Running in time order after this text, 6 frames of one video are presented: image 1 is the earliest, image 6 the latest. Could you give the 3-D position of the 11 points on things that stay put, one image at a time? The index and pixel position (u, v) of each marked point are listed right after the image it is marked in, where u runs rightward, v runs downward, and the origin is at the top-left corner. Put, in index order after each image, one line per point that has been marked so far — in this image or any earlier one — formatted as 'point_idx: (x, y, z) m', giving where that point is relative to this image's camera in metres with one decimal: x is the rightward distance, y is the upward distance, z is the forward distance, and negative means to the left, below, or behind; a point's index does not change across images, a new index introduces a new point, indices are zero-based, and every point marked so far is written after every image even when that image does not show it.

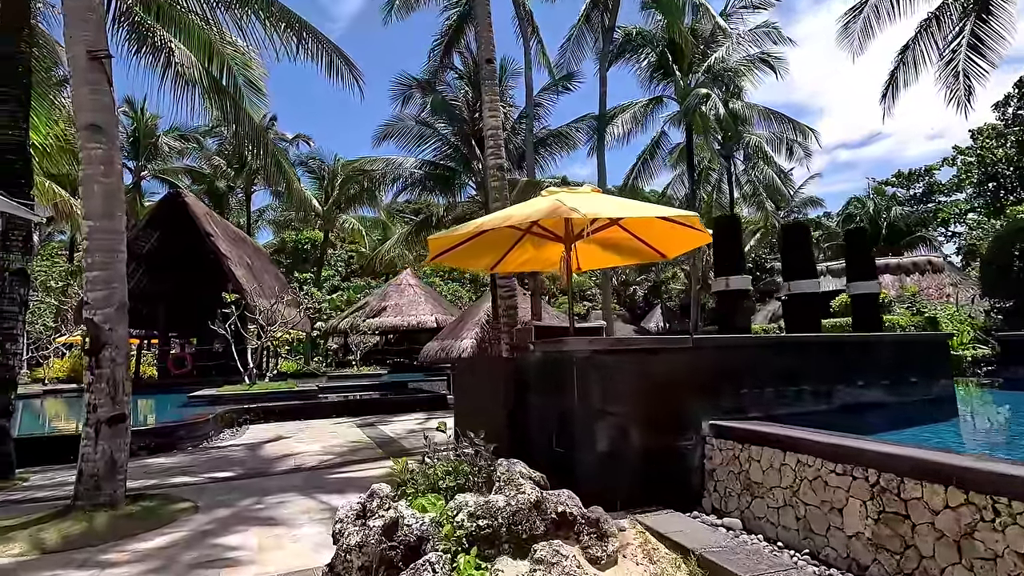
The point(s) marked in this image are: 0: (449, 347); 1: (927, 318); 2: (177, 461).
0: (-2.1, -1.8, +17.0) m
1: (+9.8, -0.7, +12.6) m
2: (-3.9, -2.0, +6.3) m
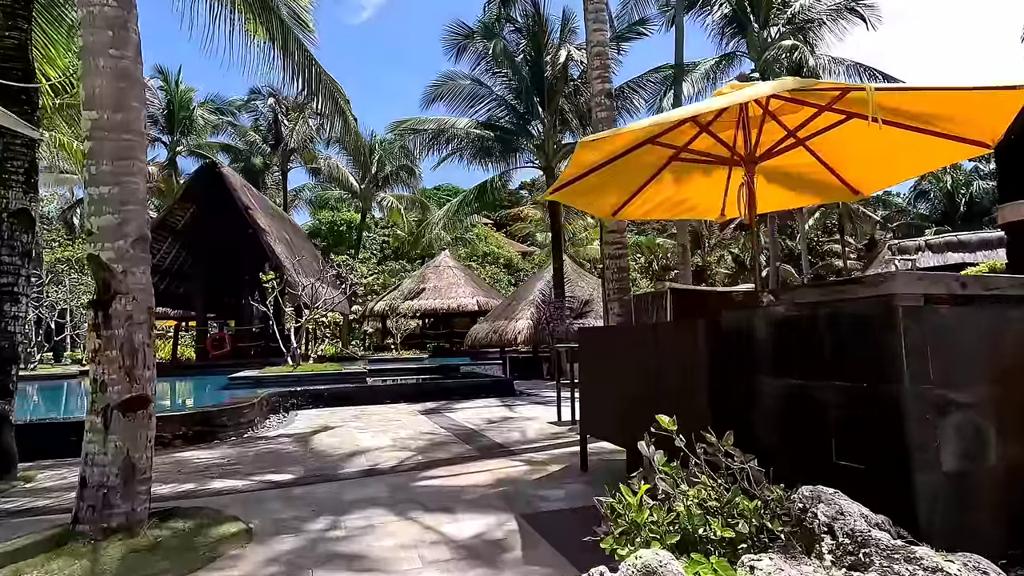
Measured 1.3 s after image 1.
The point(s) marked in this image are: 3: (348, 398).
0: (-0.4, -1.1, +15.6) m
1: (+11.2, -0.1, +10.7) m
2: (-2.7, -1.6, +5.0) m
3: (-2.8, -1.9, +9.2) m
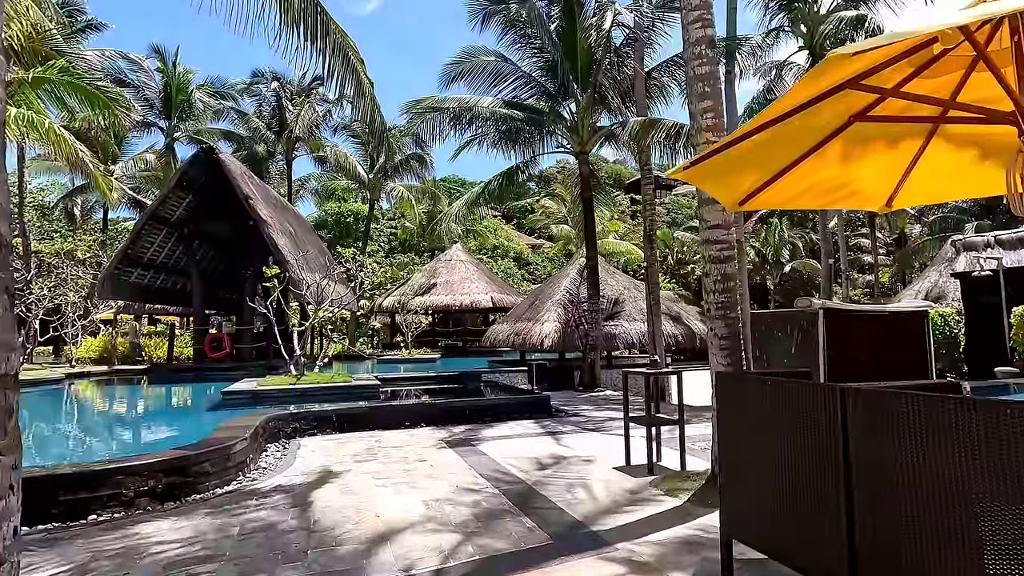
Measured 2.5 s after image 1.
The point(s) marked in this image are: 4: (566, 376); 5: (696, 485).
0: (+0.3, -1.1, +14.2) m
1: (+11.9, -0.2, +9.1) m
2: (-2.2, -1.7, +3.7) m
3: (-2.2, -1.9, +7.8) m
4: (+1.3, -2.1, +13.0) m
5: (+1.6, -1.7, +4.6) m
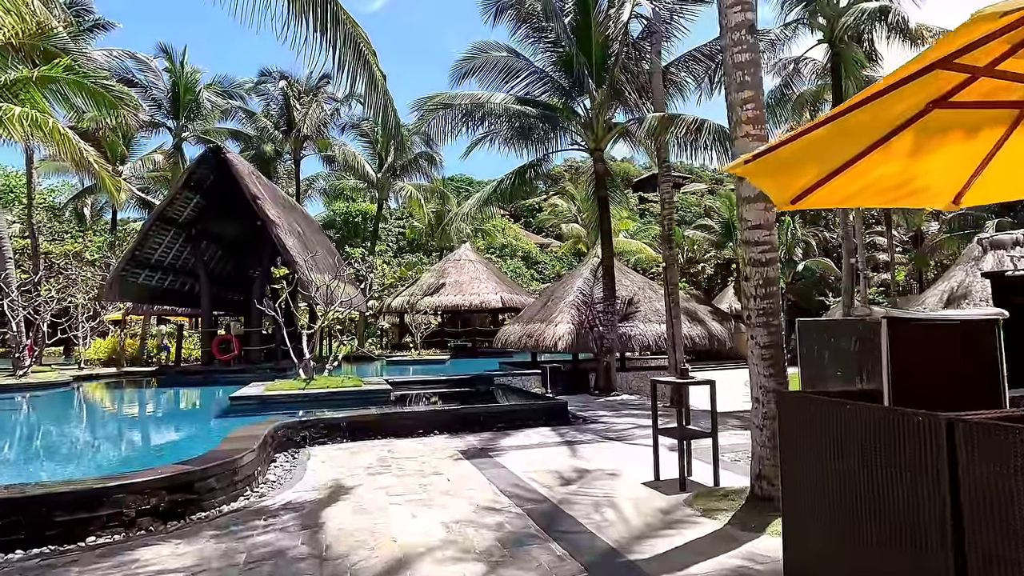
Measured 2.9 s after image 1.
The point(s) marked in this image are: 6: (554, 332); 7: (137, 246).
0: (+0.6, -1.1, +13.9) m
1: (+12.1, -0.2, +8.7) m
2: (-2.0, -1.7, +3.4) m
3: (-2.0, -2.0, +7.6) m
4: (+1.6, -2.1, +12.7) m
5: (+1.8, -1.7, +4.3) m
6: (+1.0, -1.1, +12.8) m
7: (-10.1, +1.1, +14.4) m
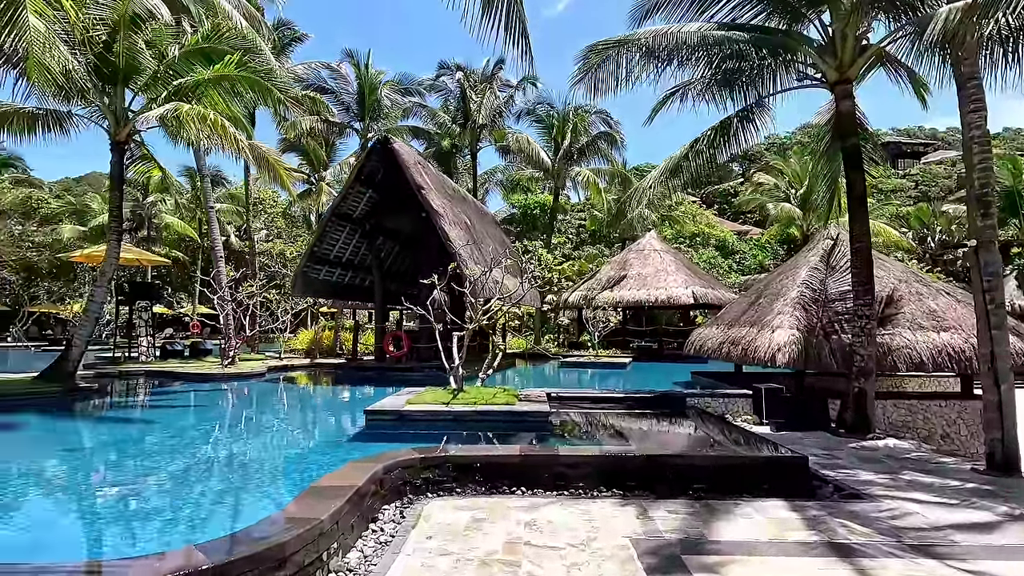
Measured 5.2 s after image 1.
0: (+4.6, -1.0, +10.6) m
1: (+13.6, -0.1, +1.8) m
2: (-1.4, -1.7, +1.6) m
3: (0.0, -1.9, +5.5) m
4: (+5.1, -2.0, +9.1) m
5: (+2.4, -1.7, +1.2) m
6: (+4.6, -0.9, +9.5) m
7: (-5.4, +1.3, +14.7) m
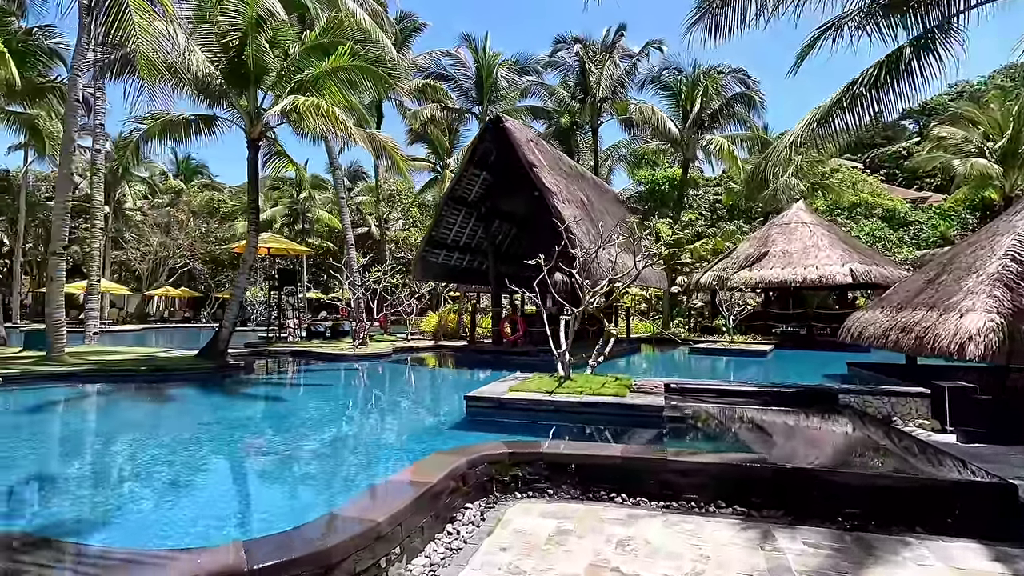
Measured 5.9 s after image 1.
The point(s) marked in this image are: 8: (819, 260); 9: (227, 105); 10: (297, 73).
0: (+6.5, -0.6, +8.6) m
1: (+13.2, +0.1, -2.1) m
2: (-1.4, -1.7, +1.3) m
3: (+0.9, -1.7, +4.8) m
4: (+6.7, -1.6, +7.1) m
5: (+2.2, -1.6, 0.0) m
6: (+6.3, -0.6, +7.5) m
7: (-2.2, +1.7, +14.9) m
8: (+10.2, +1.0, +17.9) m
9: (-6.0, +3.8, +11.2) m
10: (-4.5, +4.5, +11.2) m
